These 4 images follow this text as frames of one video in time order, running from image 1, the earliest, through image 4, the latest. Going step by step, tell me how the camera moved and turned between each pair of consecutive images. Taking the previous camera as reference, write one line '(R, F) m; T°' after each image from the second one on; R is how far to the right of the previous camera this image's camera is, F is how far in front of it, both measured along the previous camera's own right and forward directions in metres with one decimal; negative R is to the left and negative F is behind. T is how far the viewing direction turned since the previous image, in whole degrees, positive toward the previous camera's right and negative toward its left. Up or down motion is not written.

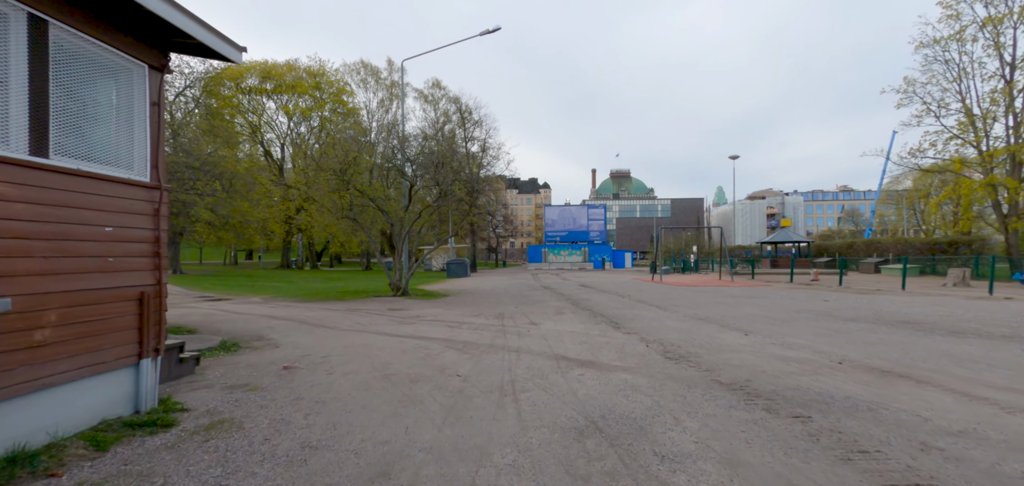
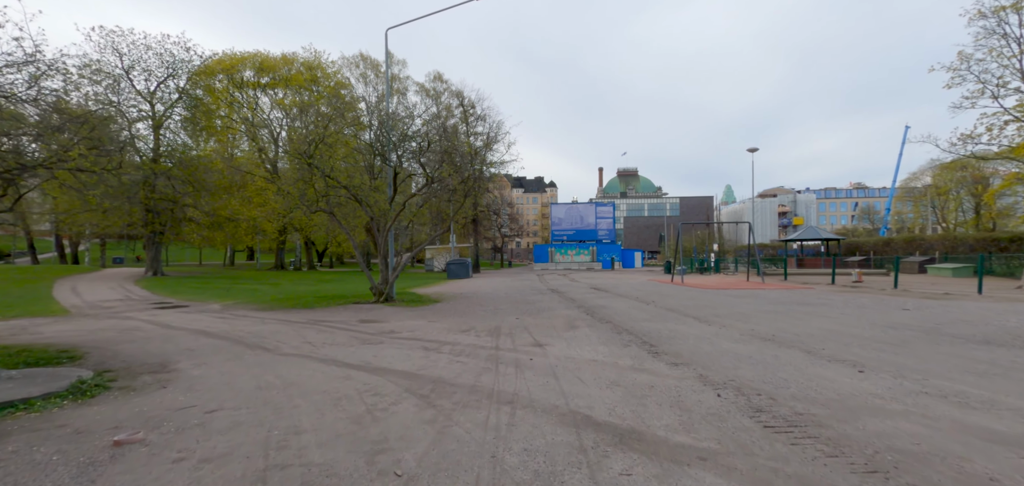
(+0.1, +2.9) m; -1°
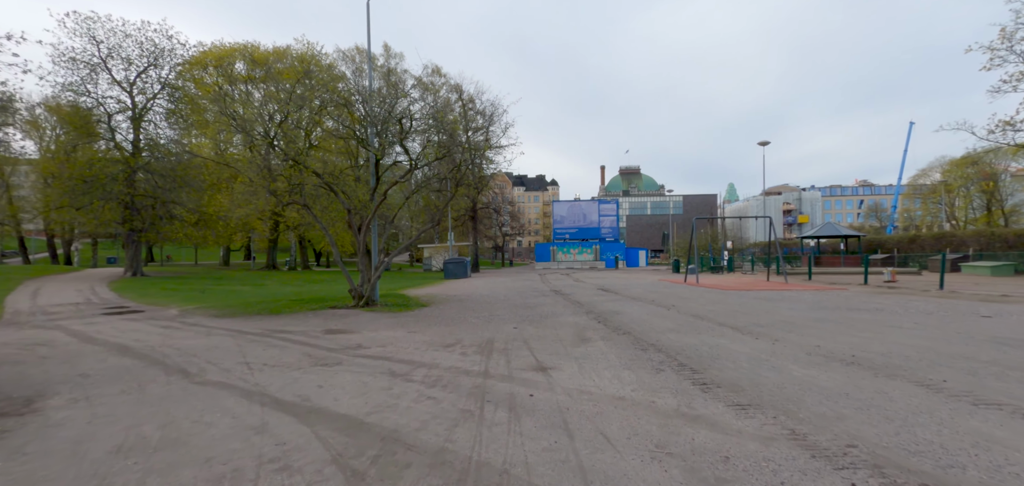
(+0.1, +2.1) m; 0°
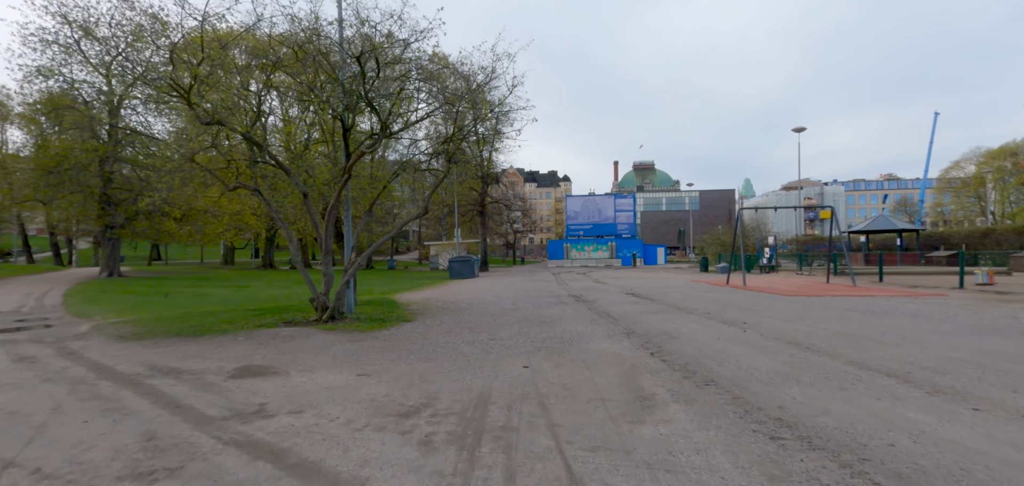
(0.0, +3.6) m; -1°
